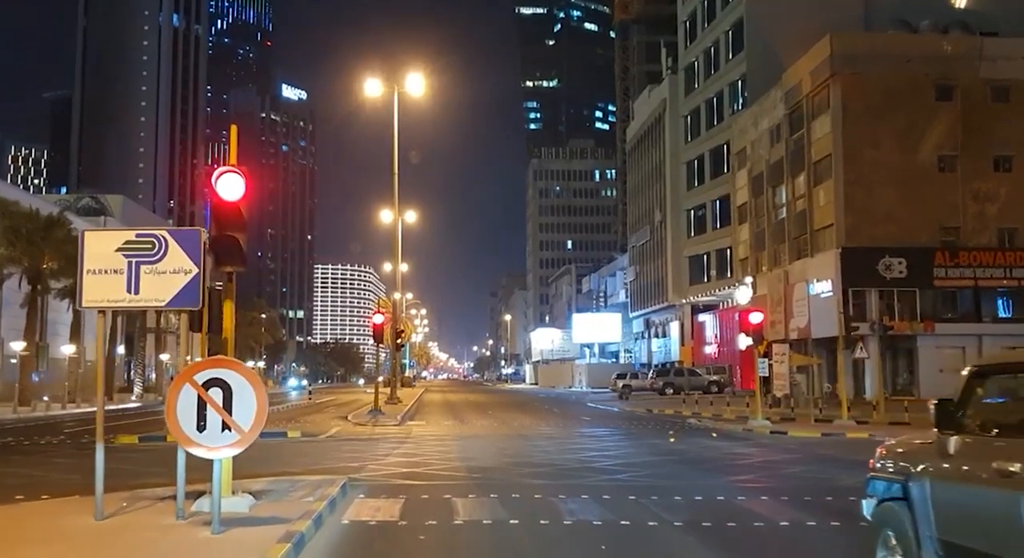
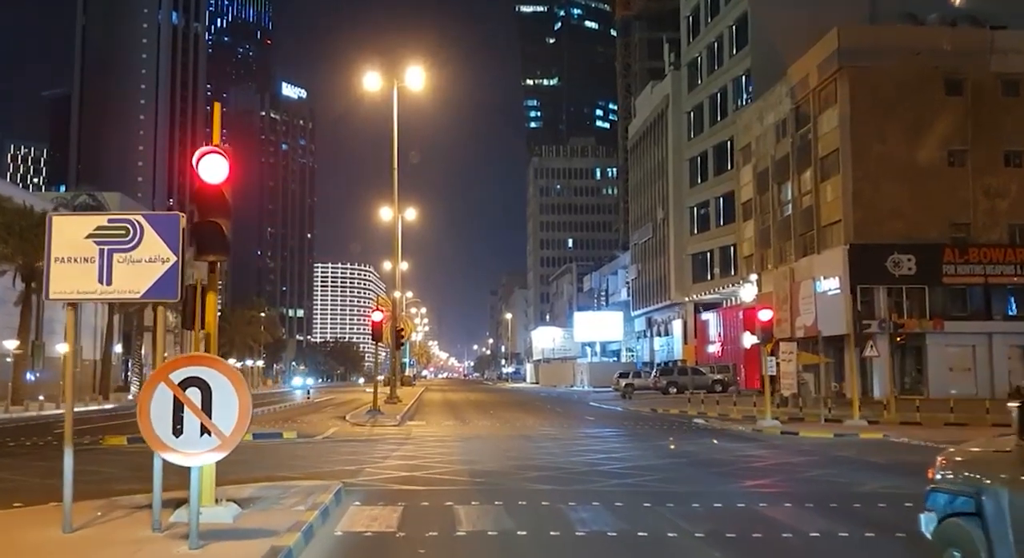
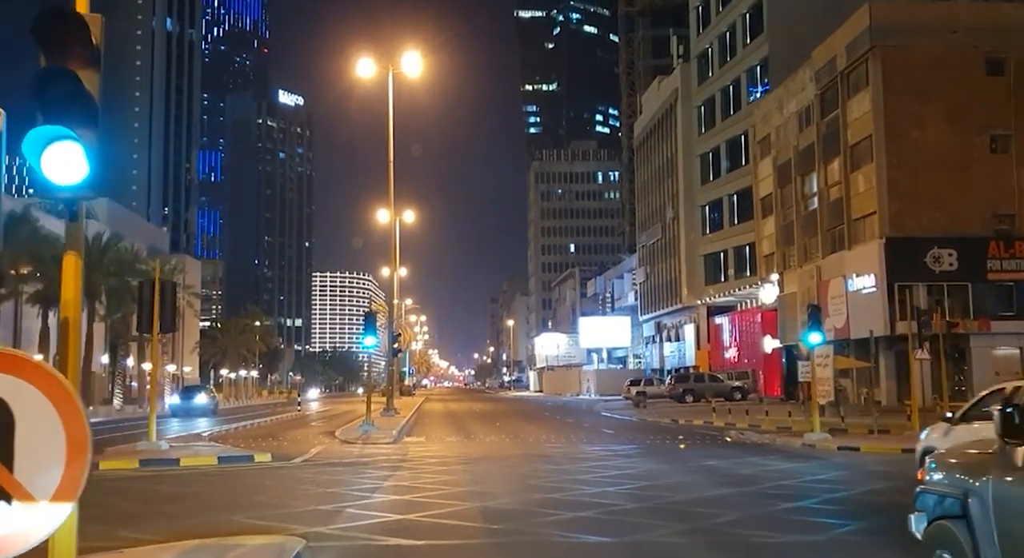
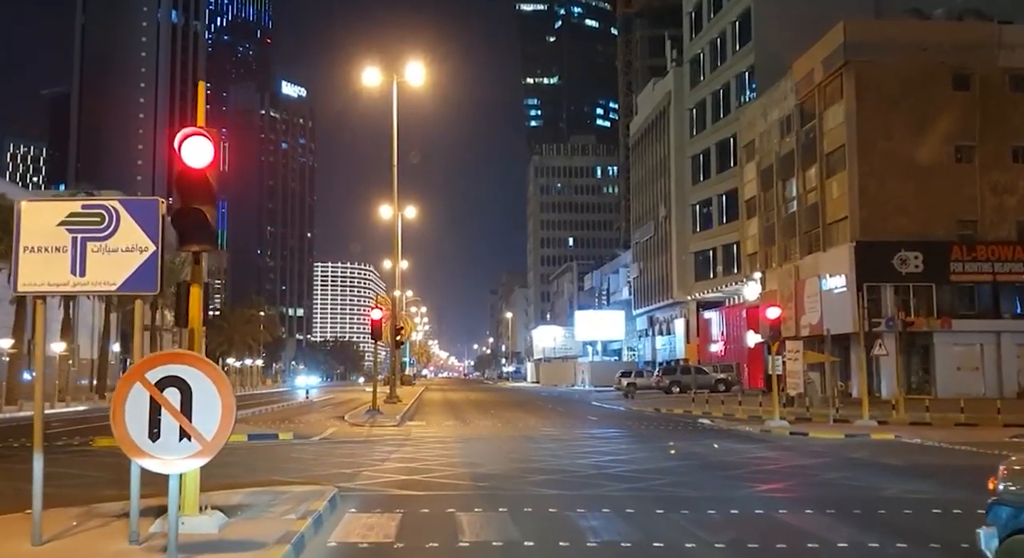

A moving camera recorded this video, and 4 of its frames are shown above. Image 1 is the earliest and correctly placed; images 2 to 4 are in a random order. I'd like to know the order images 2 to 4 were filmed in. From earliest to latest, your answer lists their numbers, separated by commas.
2, 4, 3
